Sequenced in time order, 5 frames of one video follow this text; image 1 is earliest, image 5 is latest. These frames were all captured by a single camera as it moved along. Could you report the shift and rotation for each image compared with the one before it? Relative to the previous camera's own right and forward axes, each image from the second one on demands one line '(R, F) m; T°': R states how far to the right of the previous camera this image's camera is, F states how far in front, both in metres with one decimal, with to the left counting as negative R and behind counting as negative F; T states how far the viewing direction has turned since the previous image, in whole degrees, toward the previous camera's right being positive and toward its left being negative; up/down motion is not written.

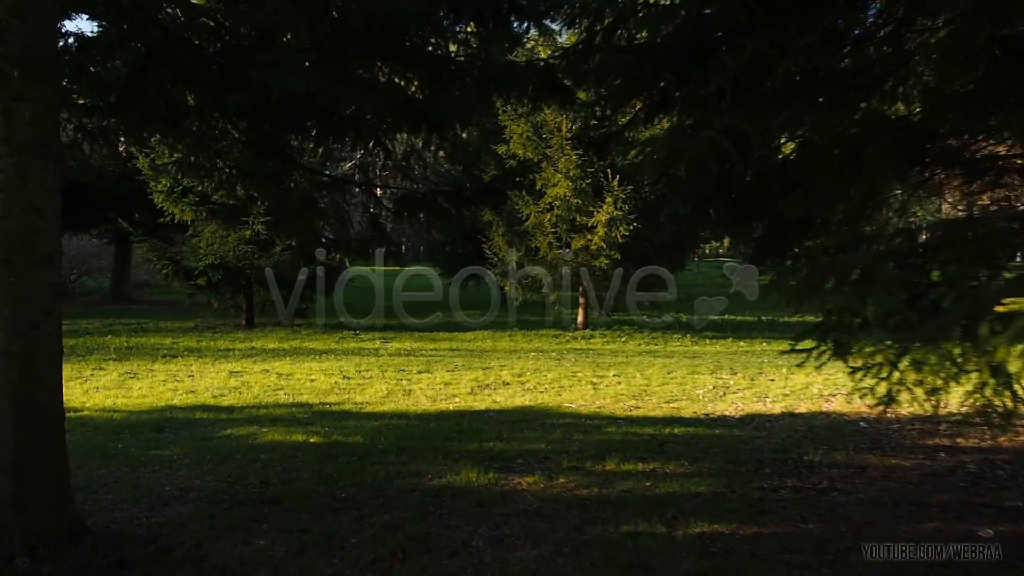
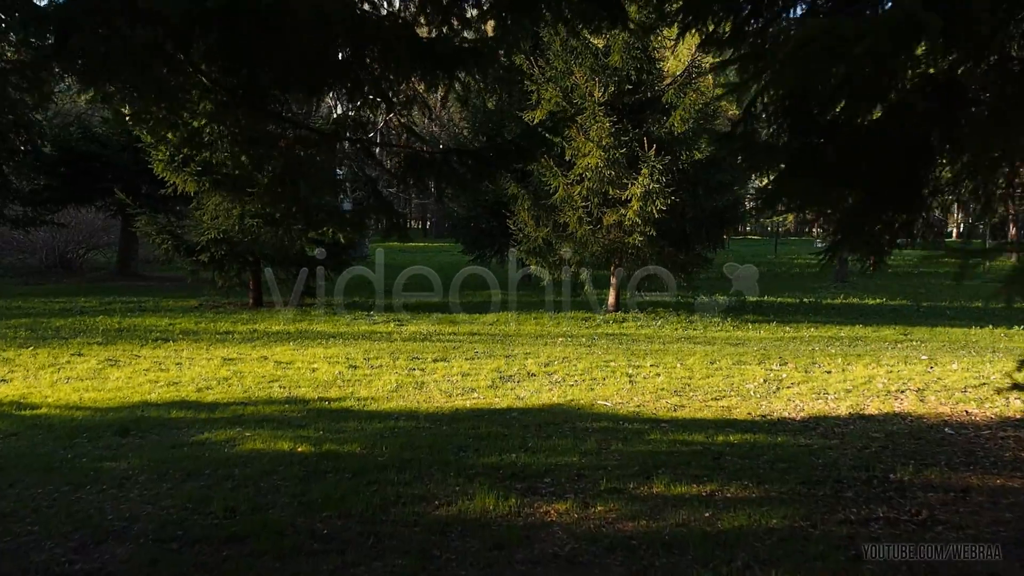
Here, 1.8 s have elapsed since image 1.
(0.0, +1.2) m; -2°
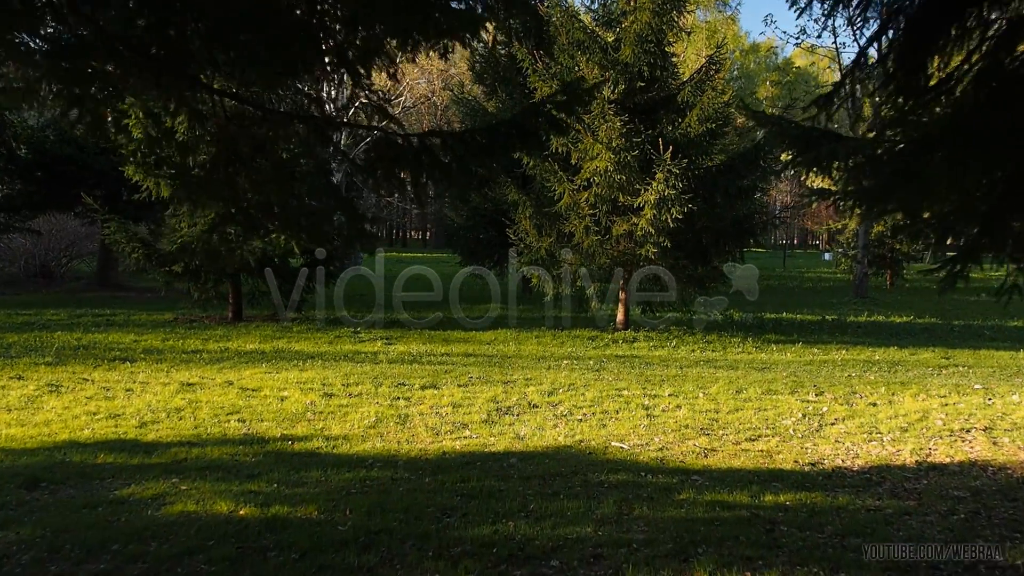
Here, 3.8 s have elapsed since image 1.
(0.0, +1.2) m; 0°
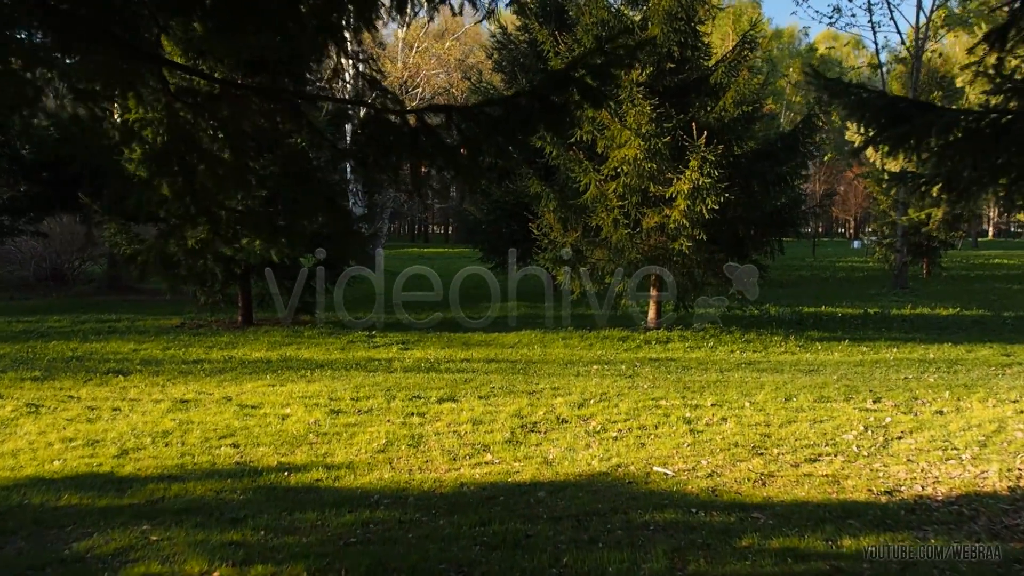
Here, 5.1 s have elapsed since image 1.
(0.0, +0.8) m; -2°
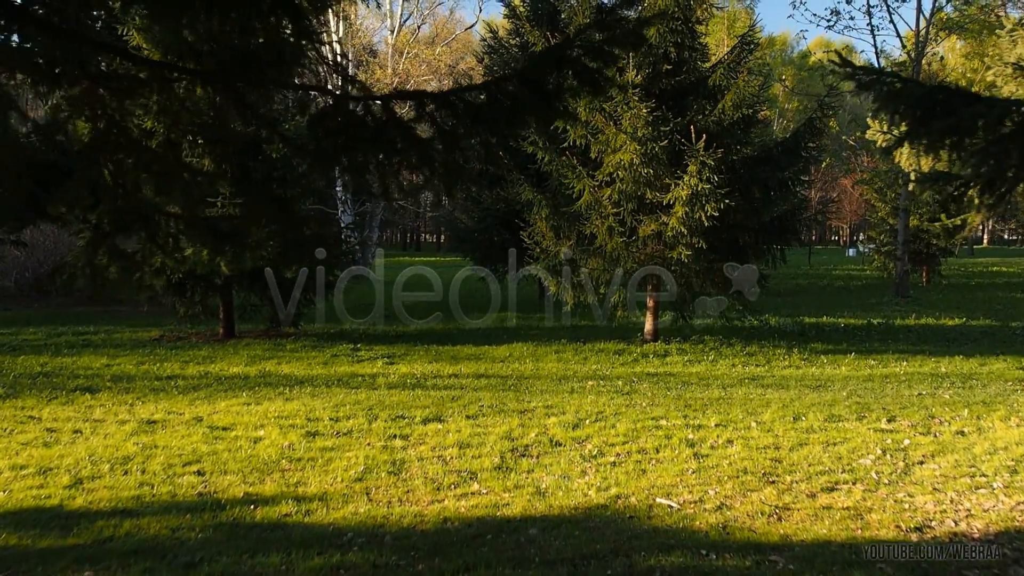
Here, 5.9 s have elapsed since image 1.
(0.0, +0.5) m; 0°
